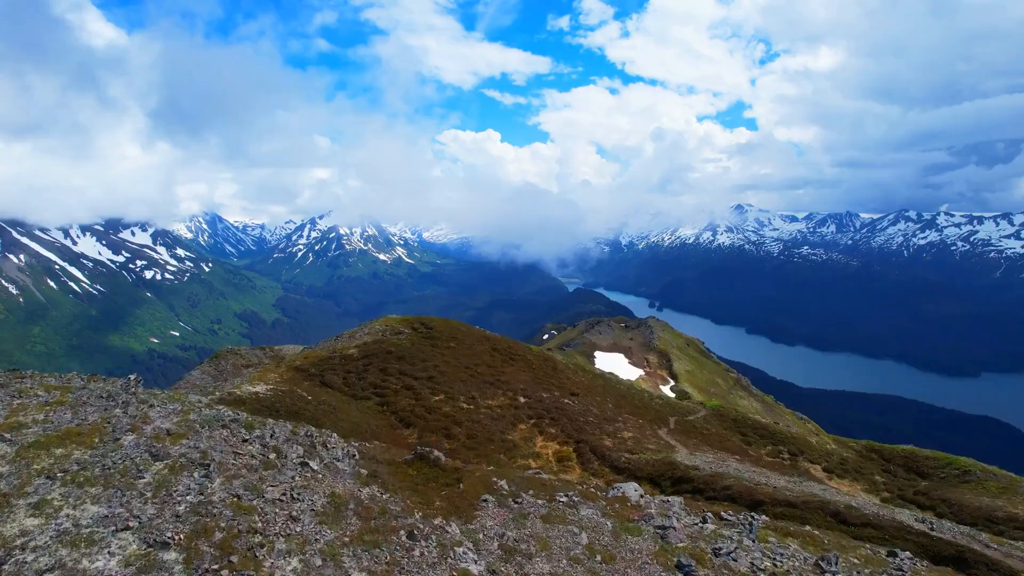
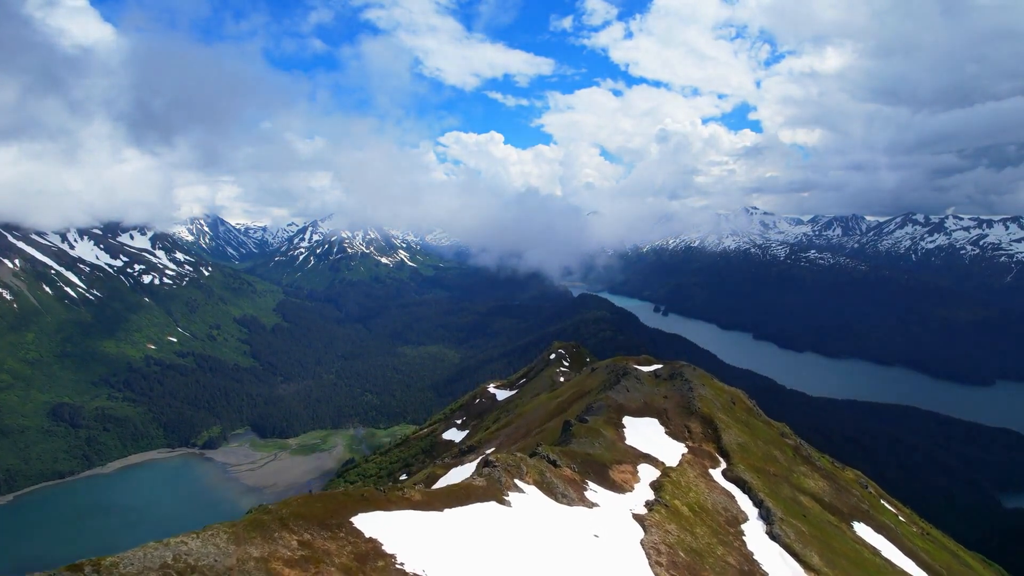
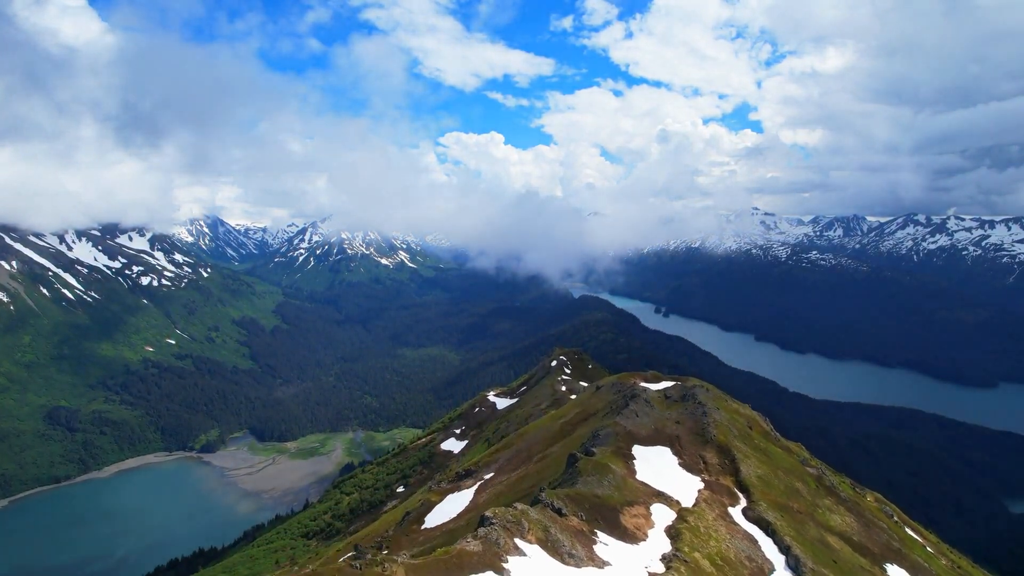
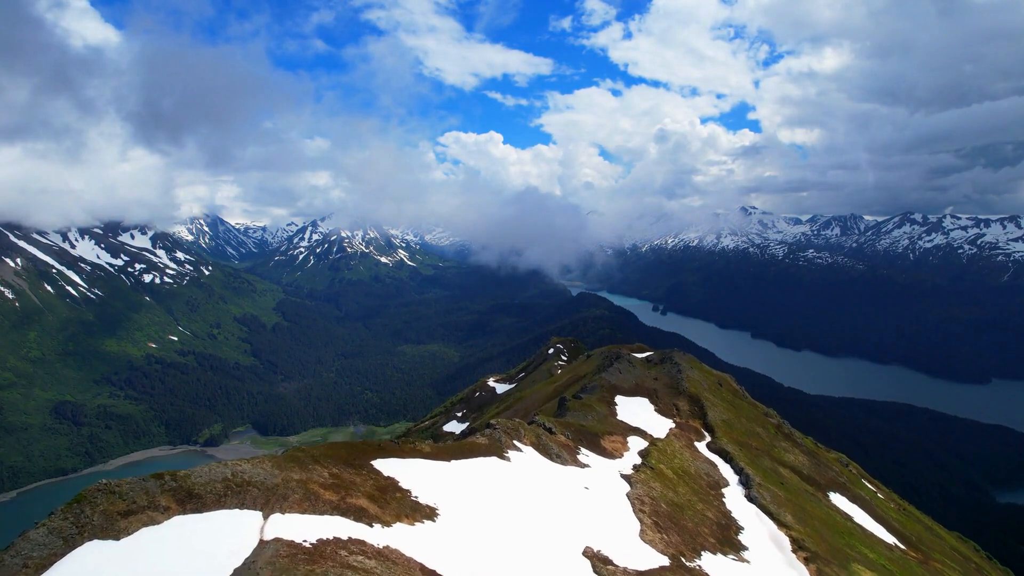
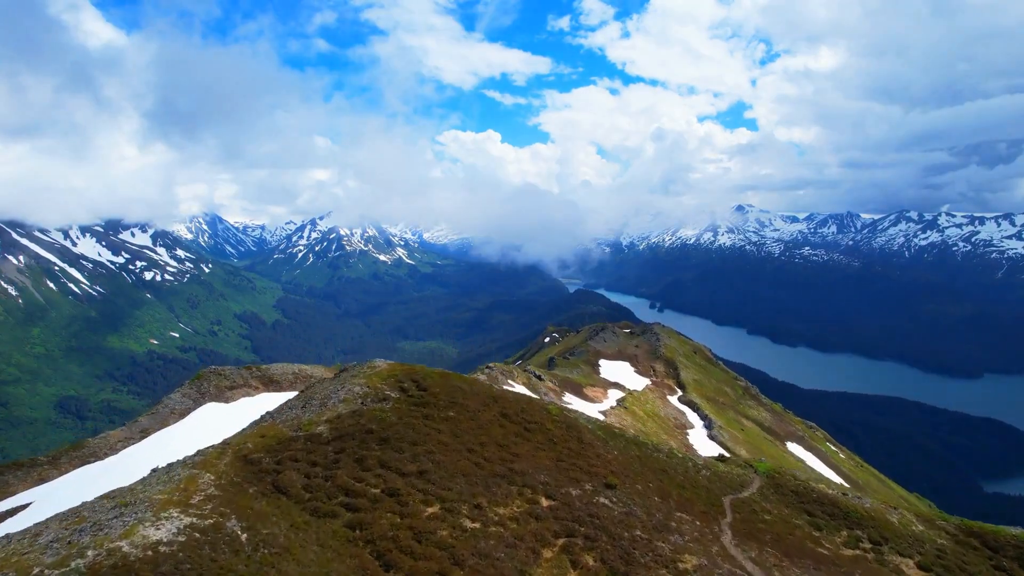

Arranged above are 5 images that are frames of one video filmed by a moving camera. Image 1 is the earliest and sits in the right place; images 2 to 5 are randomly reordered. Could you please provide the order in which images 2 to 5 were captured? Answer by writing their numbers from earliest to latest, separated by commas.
5, 4, 2, 3
